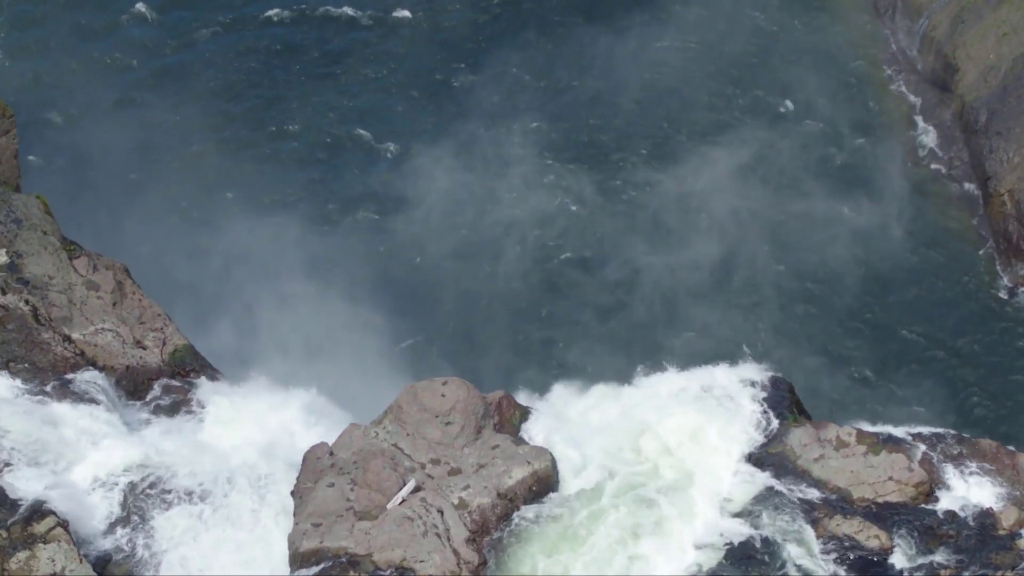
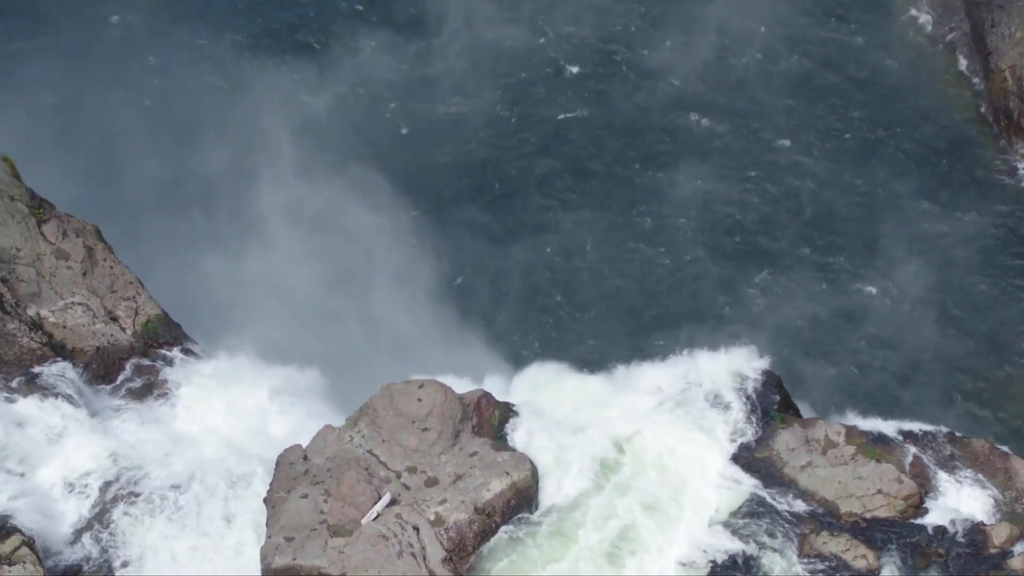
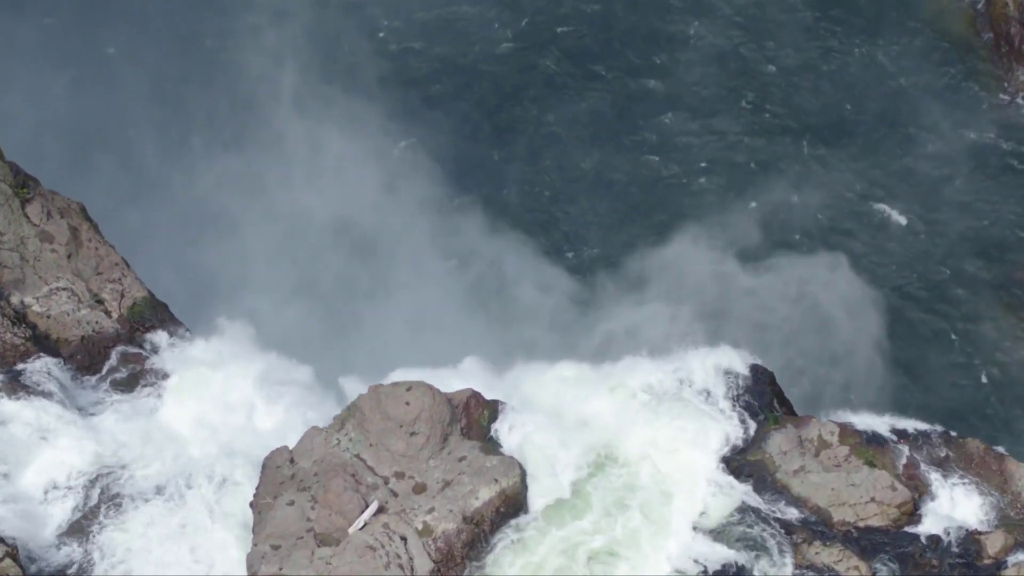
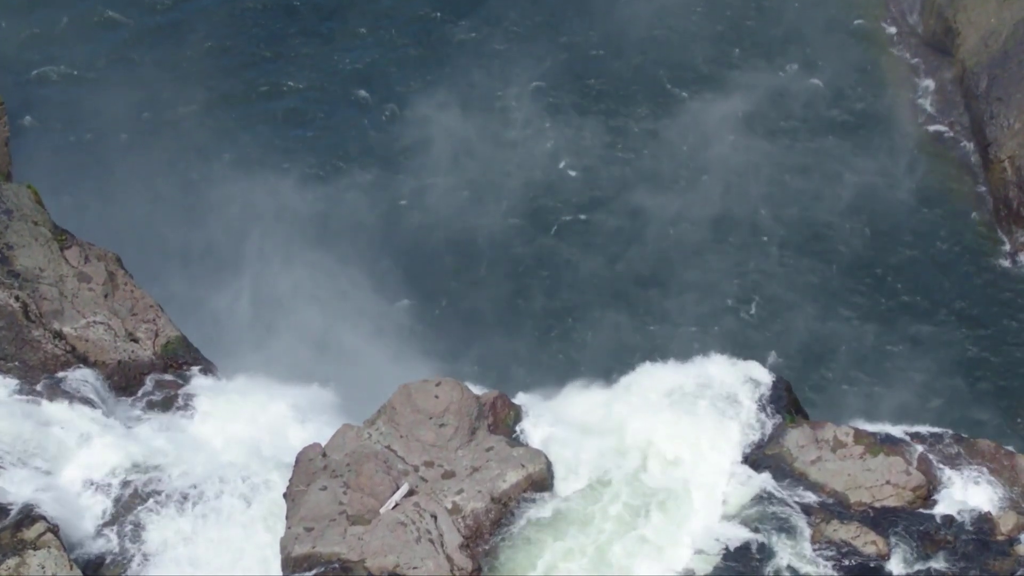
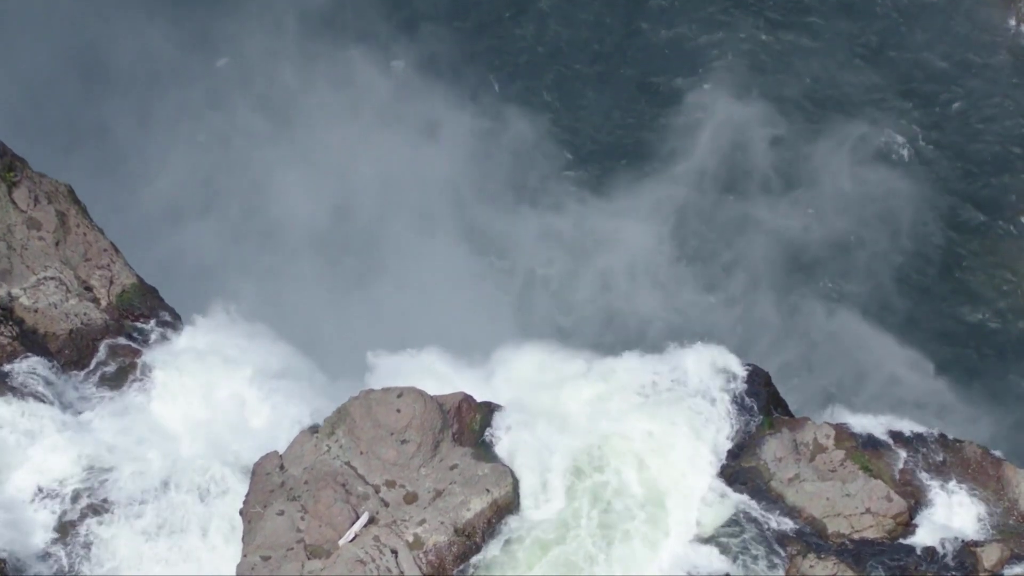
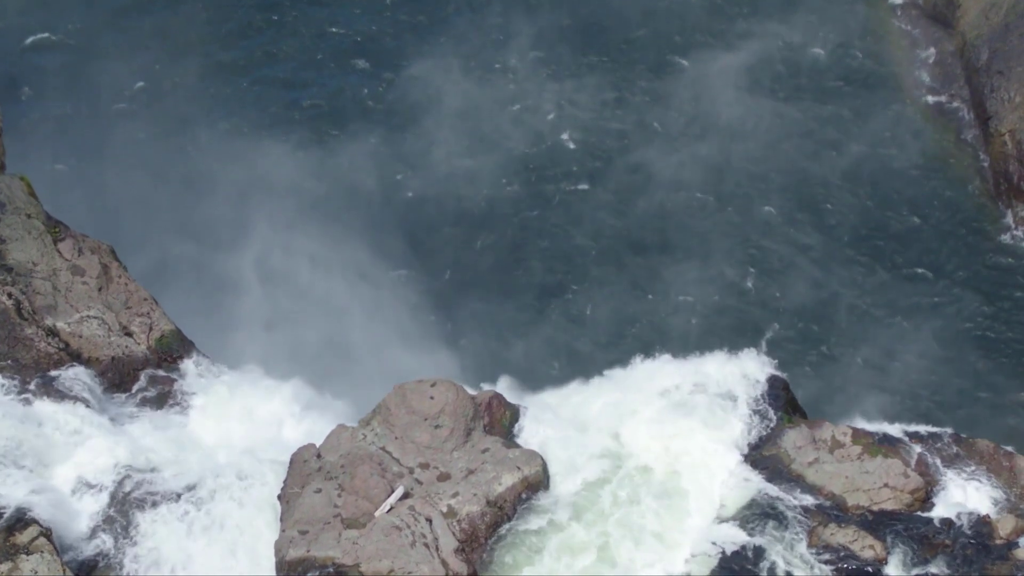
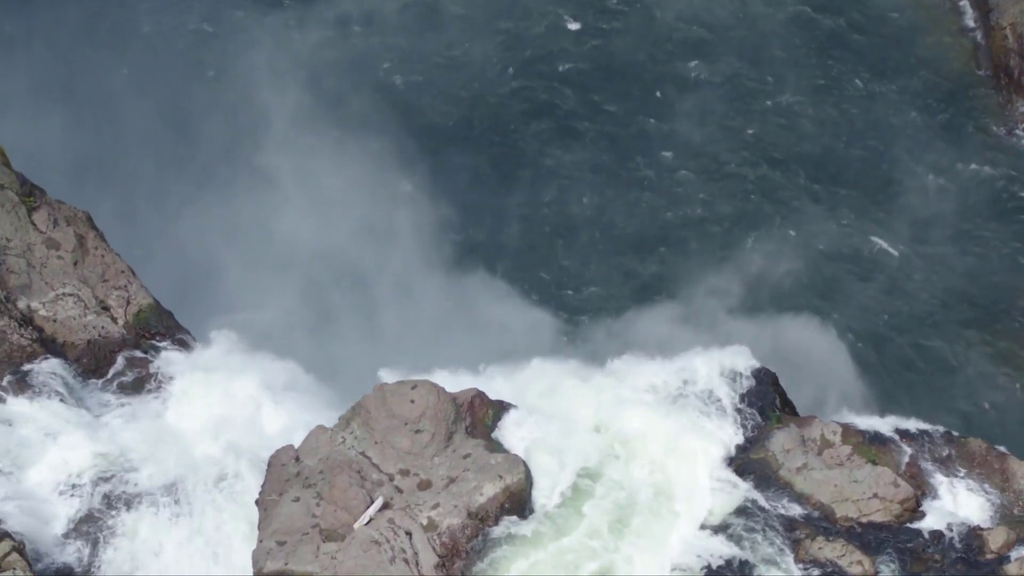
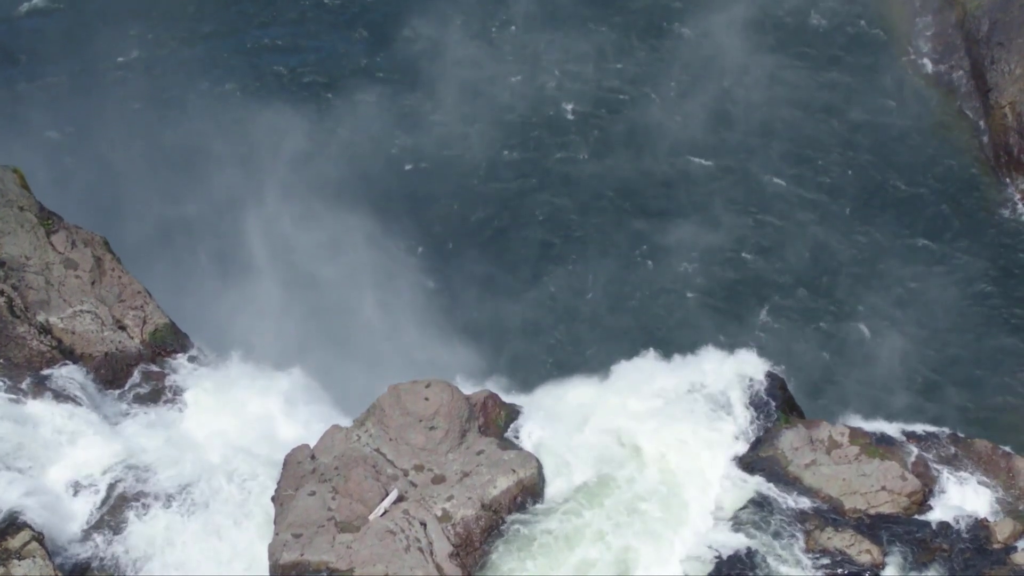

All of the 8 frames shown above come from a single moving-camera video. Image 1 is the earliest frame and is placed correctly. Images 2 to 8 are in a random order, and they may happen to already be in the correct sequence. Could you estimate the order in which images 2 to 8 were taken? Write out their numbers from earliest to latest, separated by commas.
4, 6, 8, 2, 7, 3, 5
